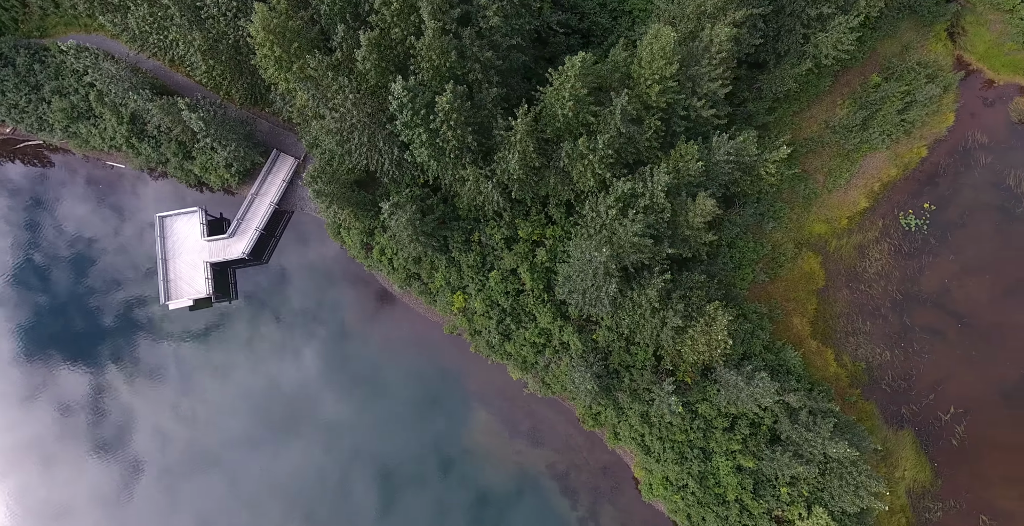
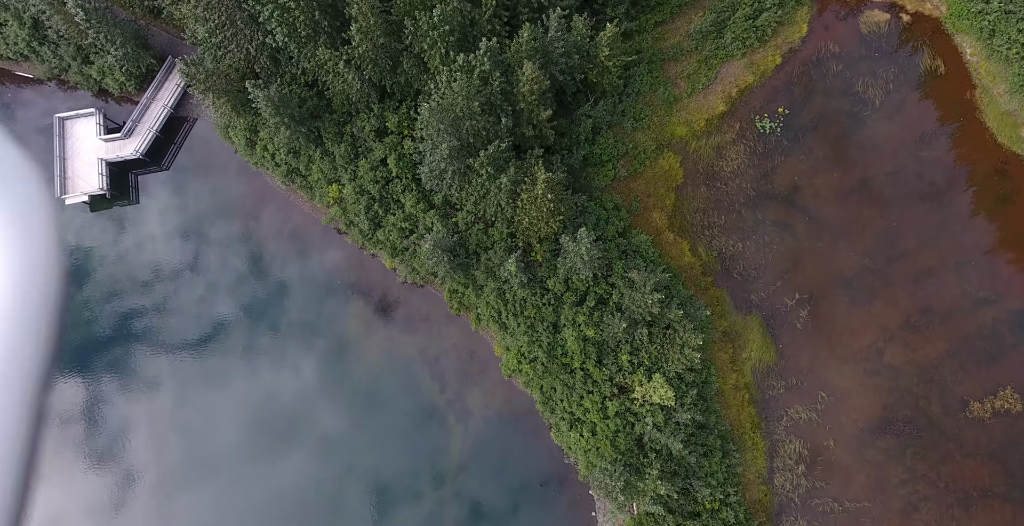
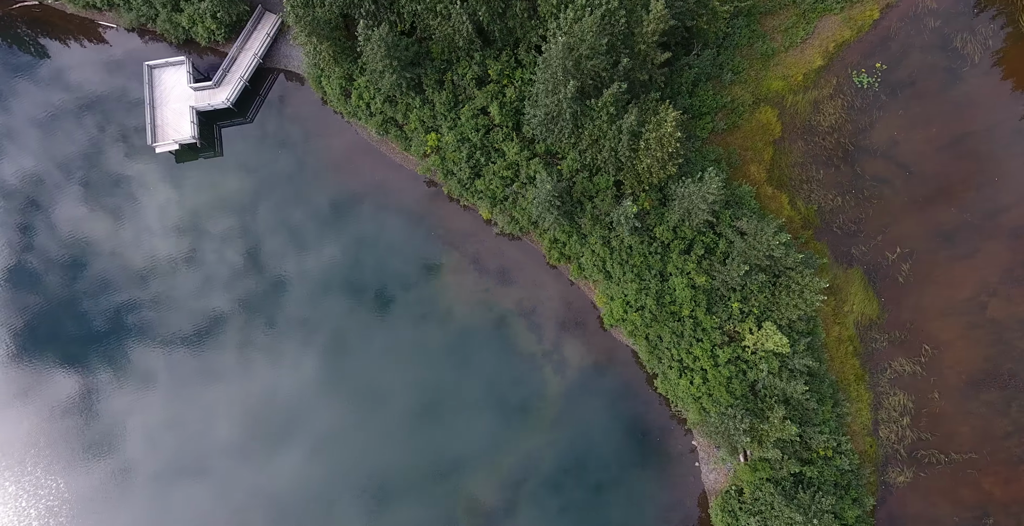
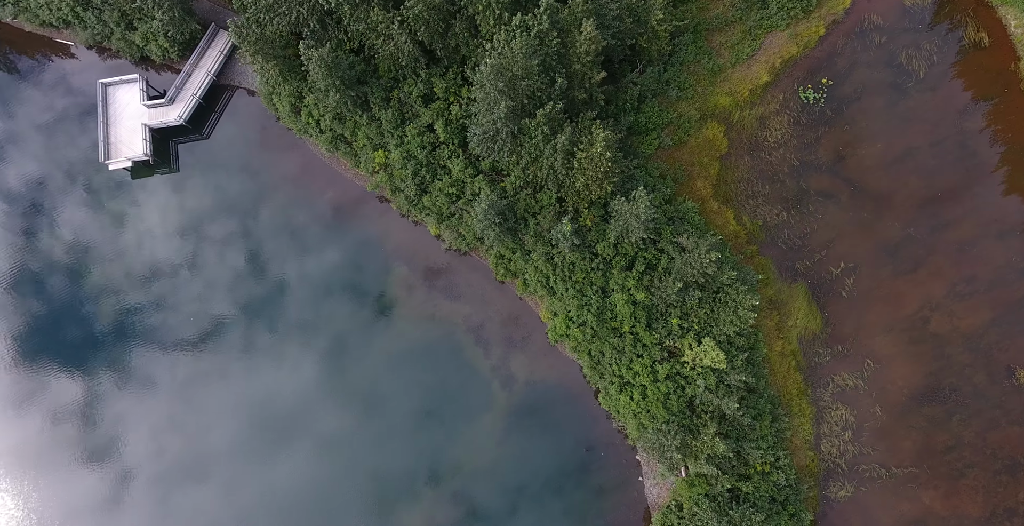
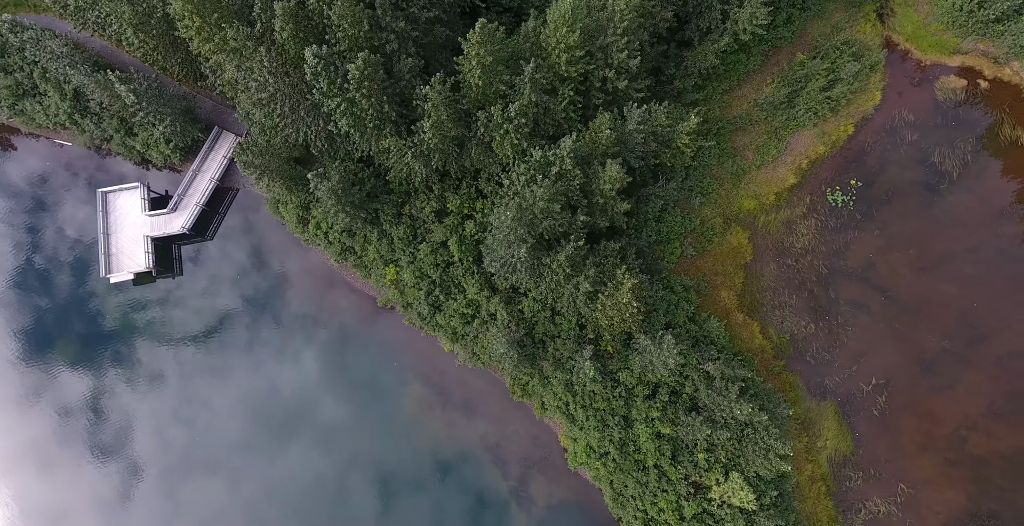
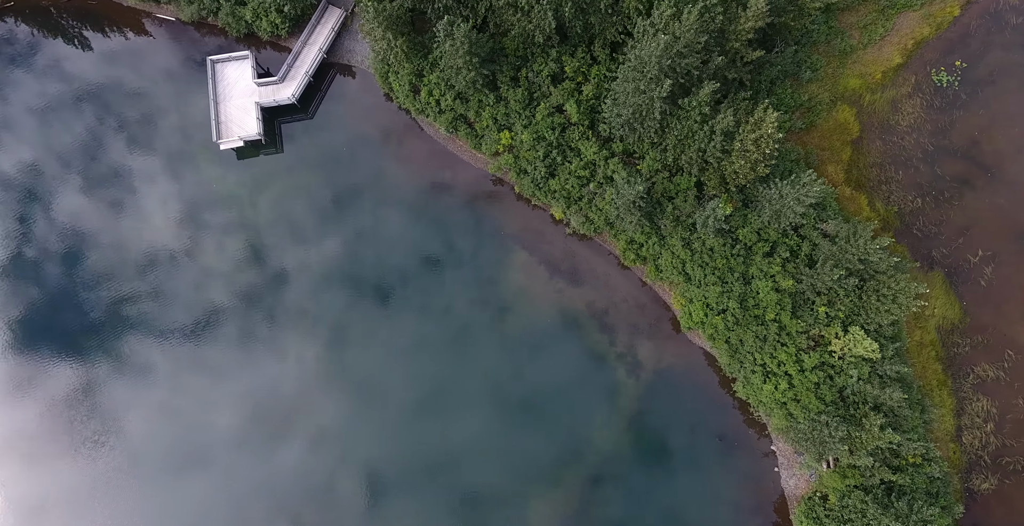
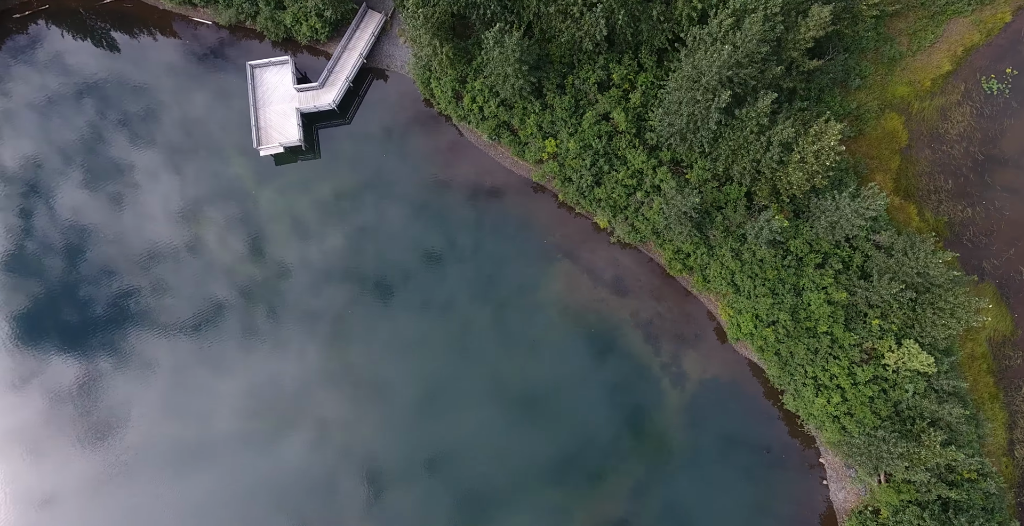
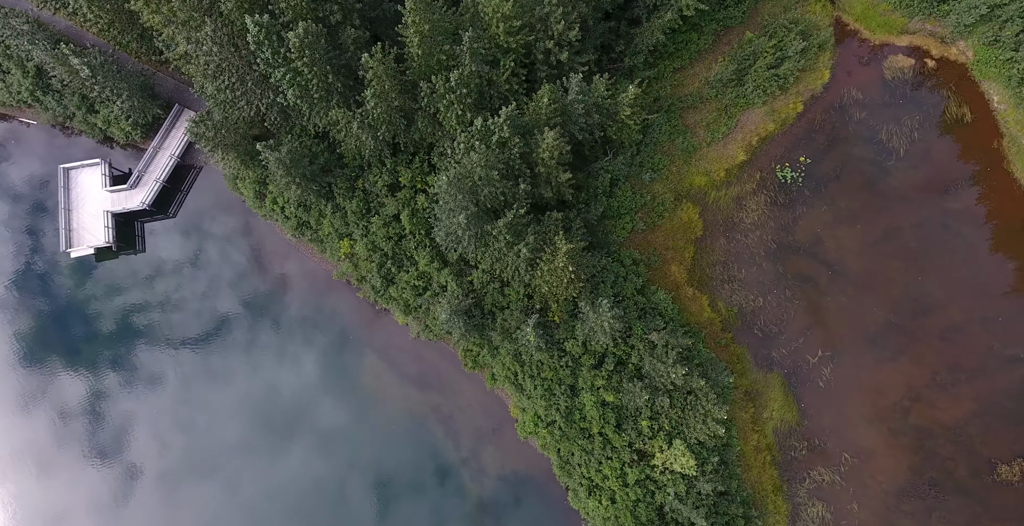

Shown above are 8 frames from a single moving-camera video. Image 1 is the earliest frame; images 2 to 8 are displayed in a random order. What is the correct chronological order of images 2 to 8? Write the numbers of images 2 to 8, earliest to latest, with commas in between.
5, 8, 2, 4, 3, 6, 7
